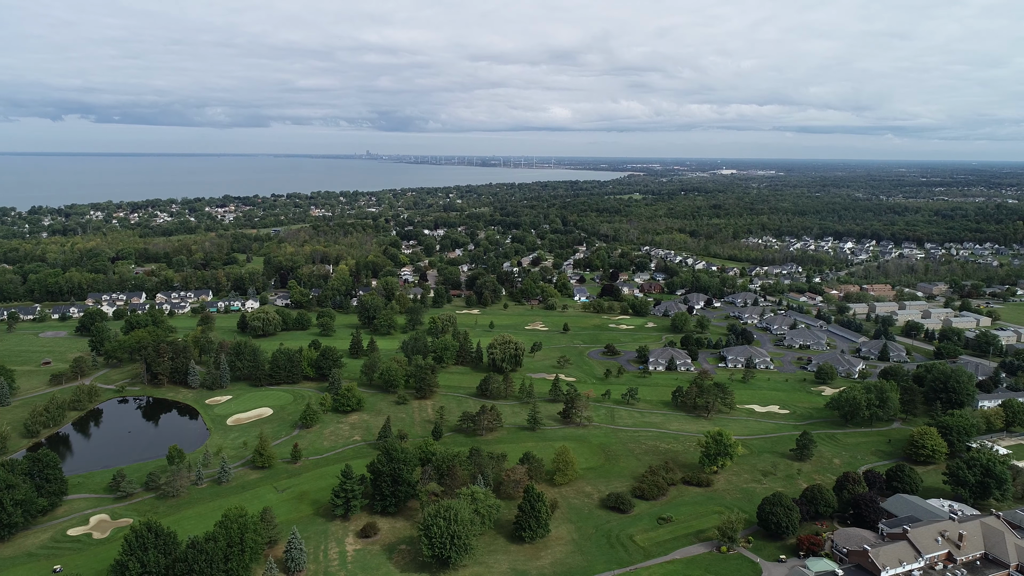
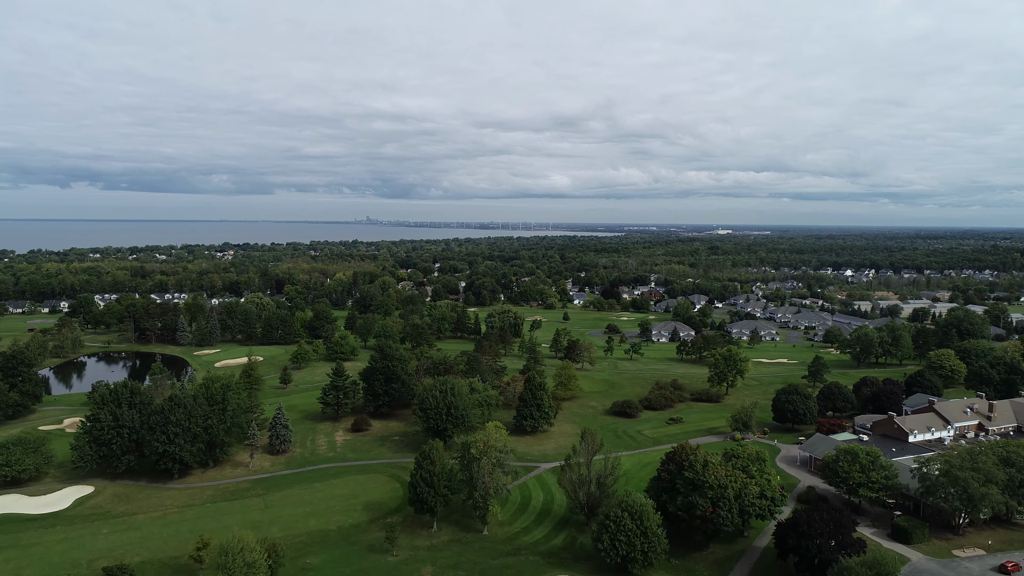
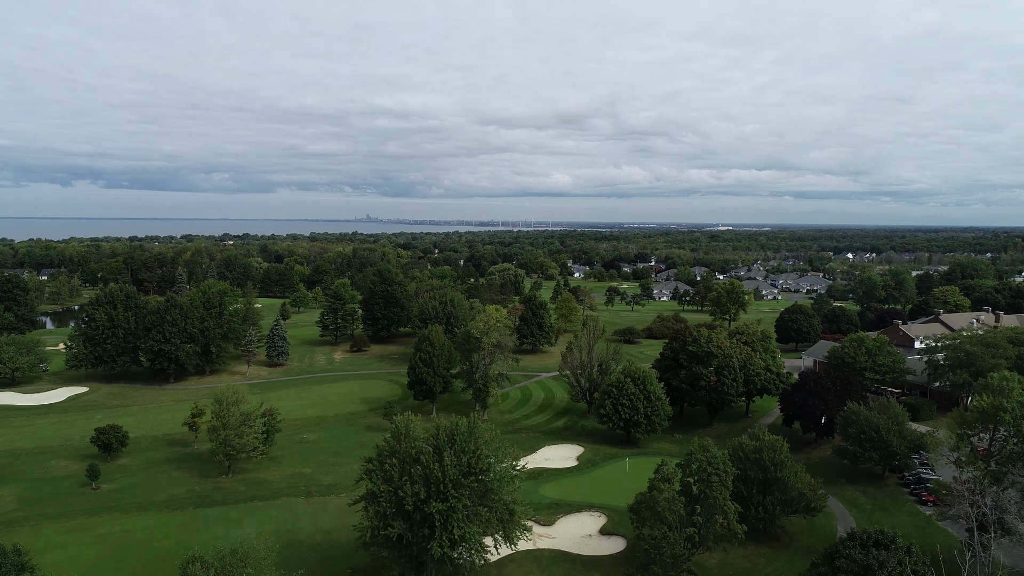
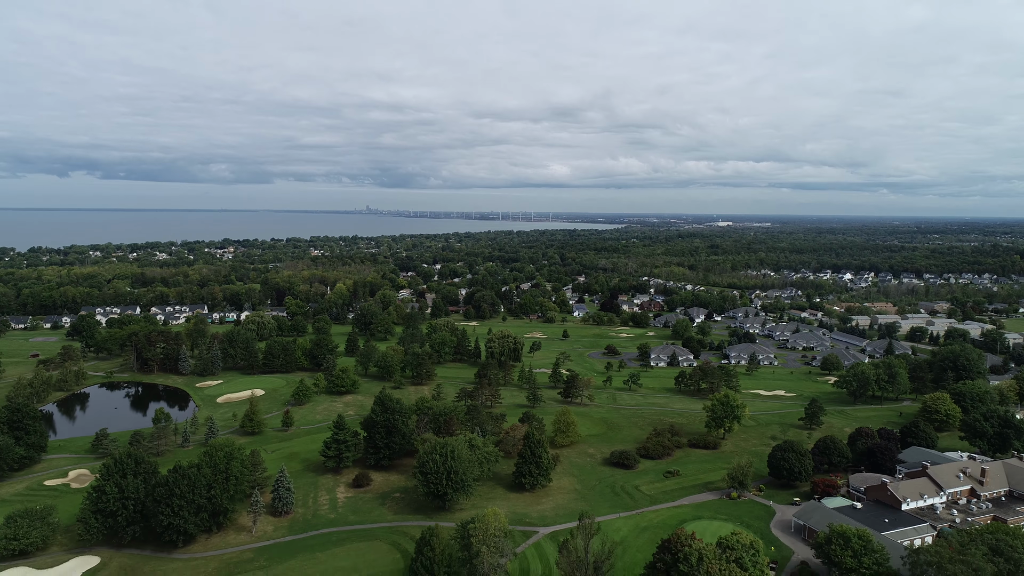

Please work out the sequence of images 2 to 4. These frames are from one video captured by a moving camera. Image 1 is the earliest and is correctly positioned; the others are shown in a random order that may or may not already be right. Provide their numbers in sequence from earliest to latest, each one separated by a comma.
4, 2, 3
